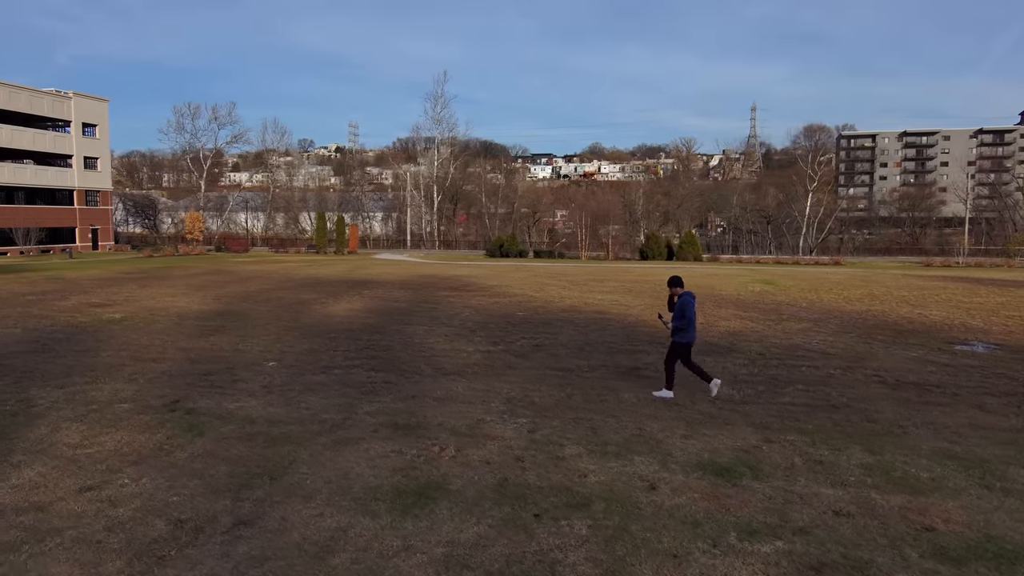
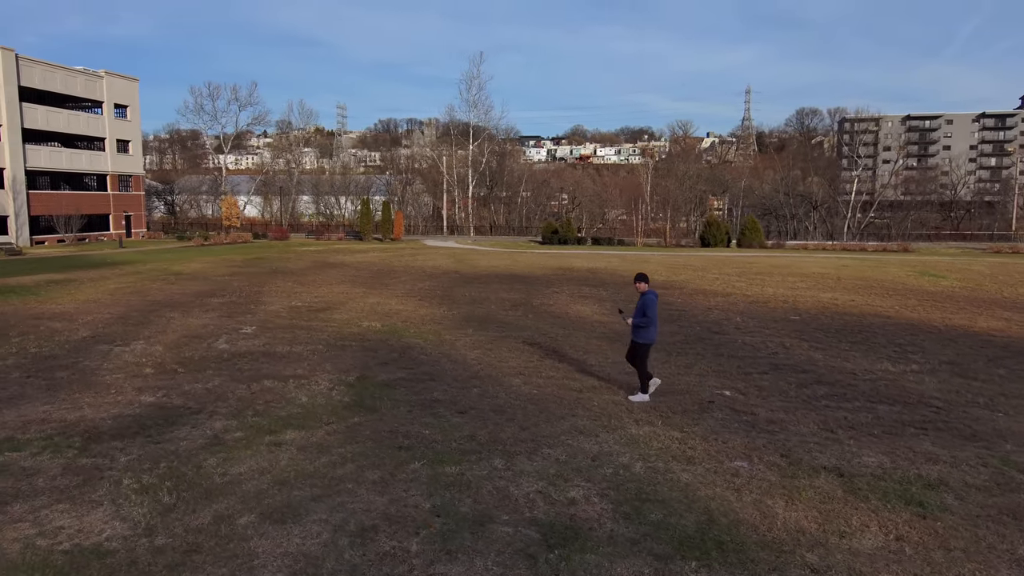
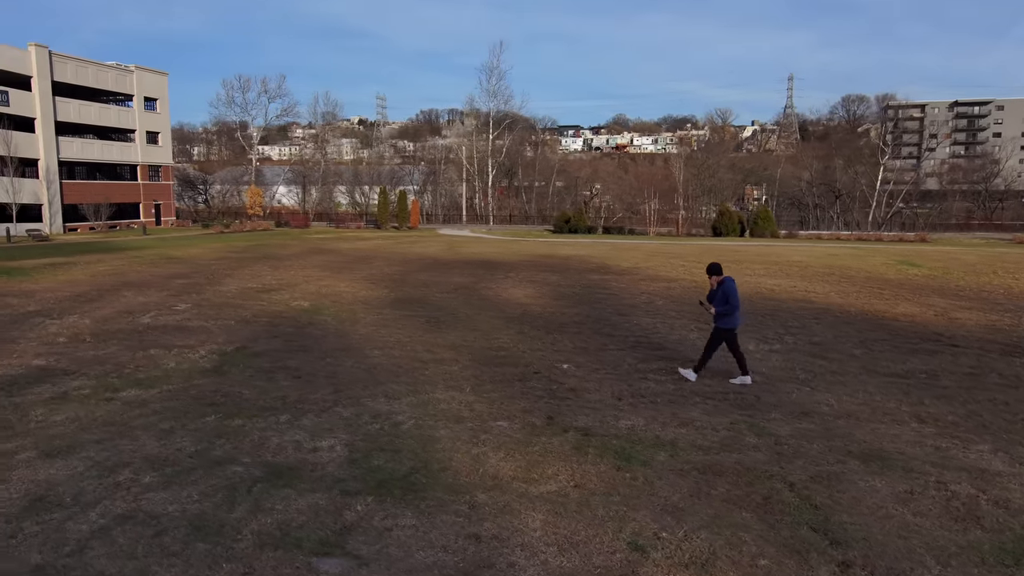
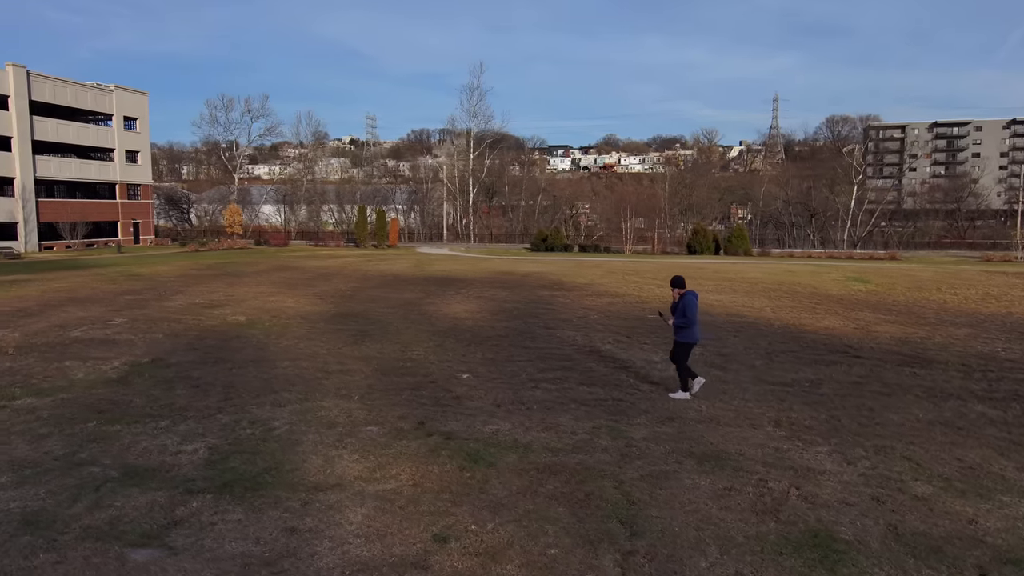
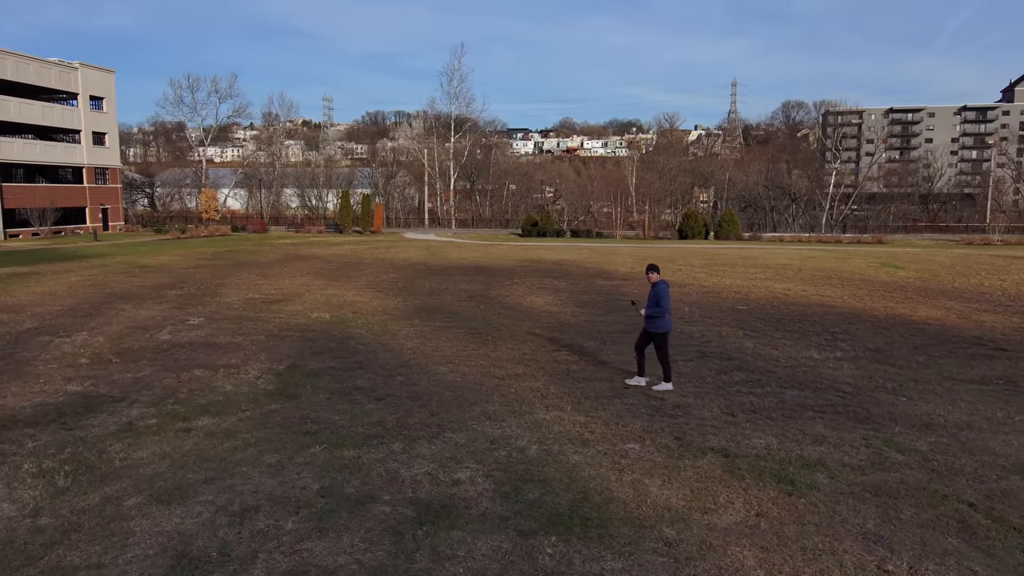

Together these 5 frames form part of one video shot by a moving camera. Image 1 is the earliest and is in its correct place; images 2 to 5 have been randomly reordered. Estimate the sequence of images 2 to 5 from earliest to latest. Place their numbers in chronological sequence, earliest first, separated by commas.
4, 3, 5, 2
